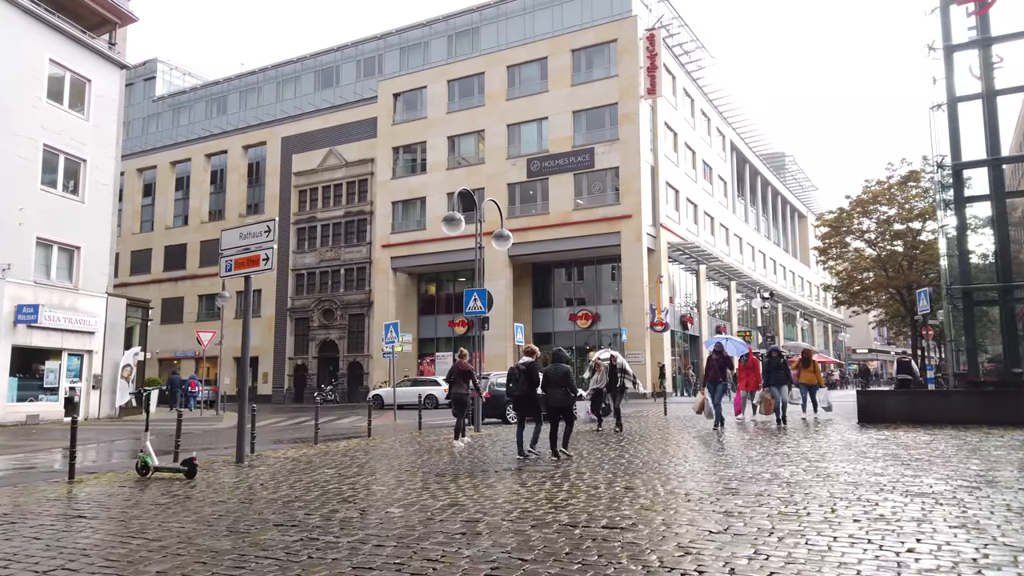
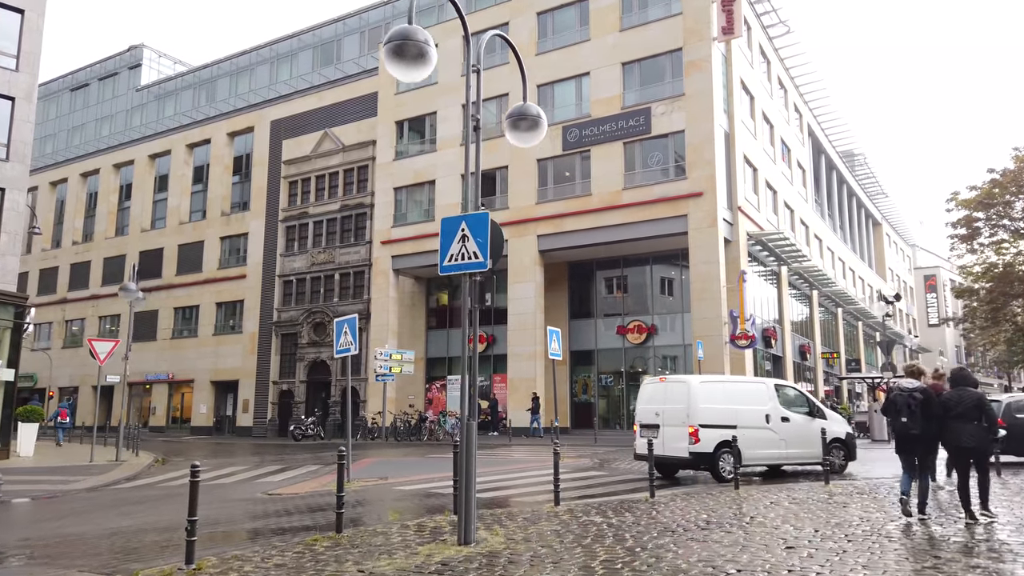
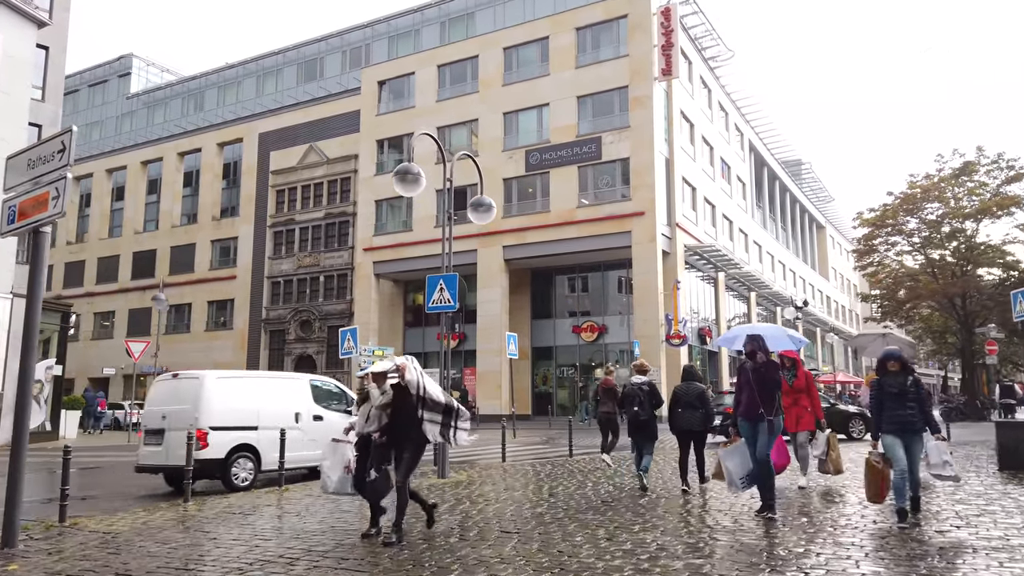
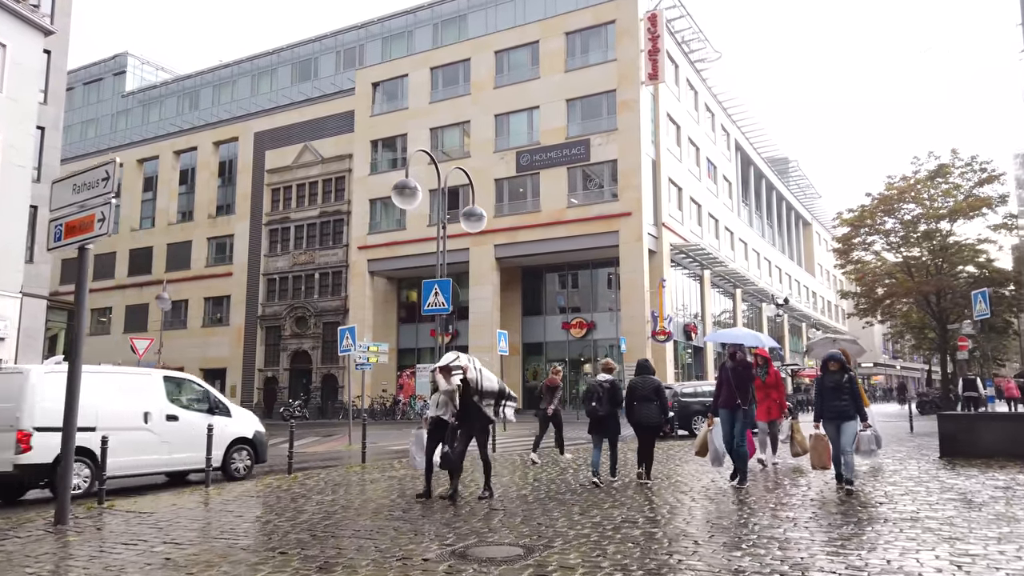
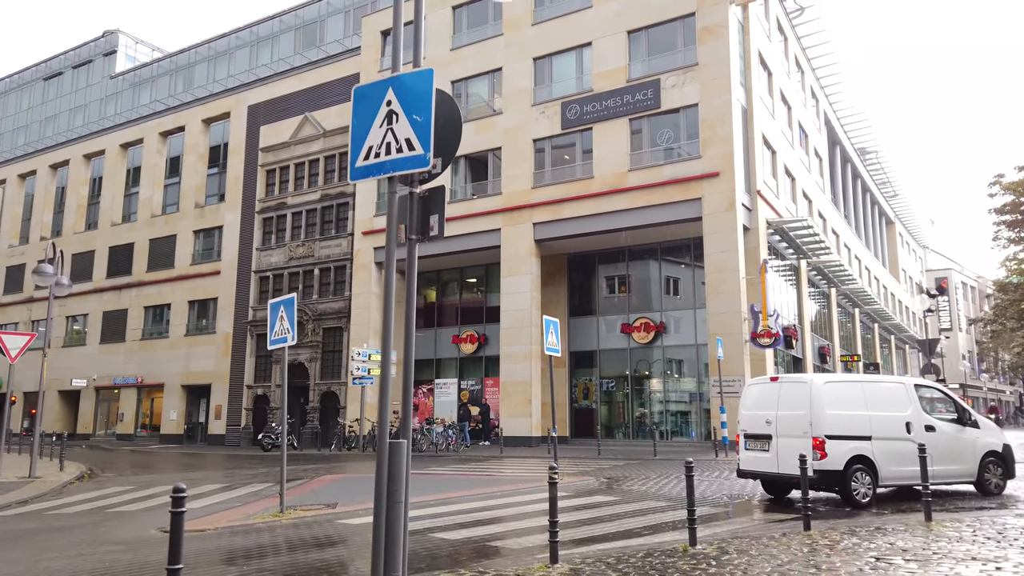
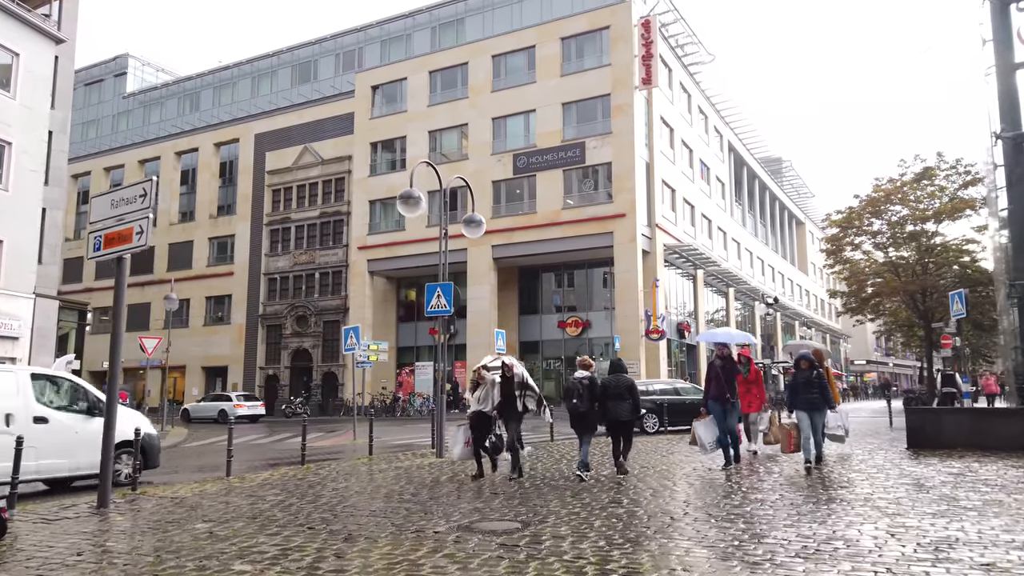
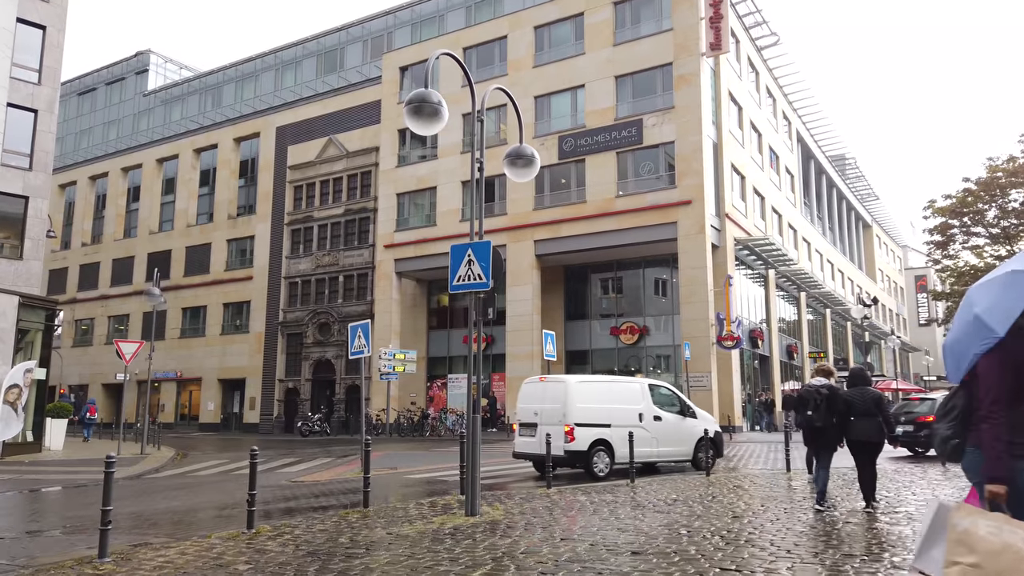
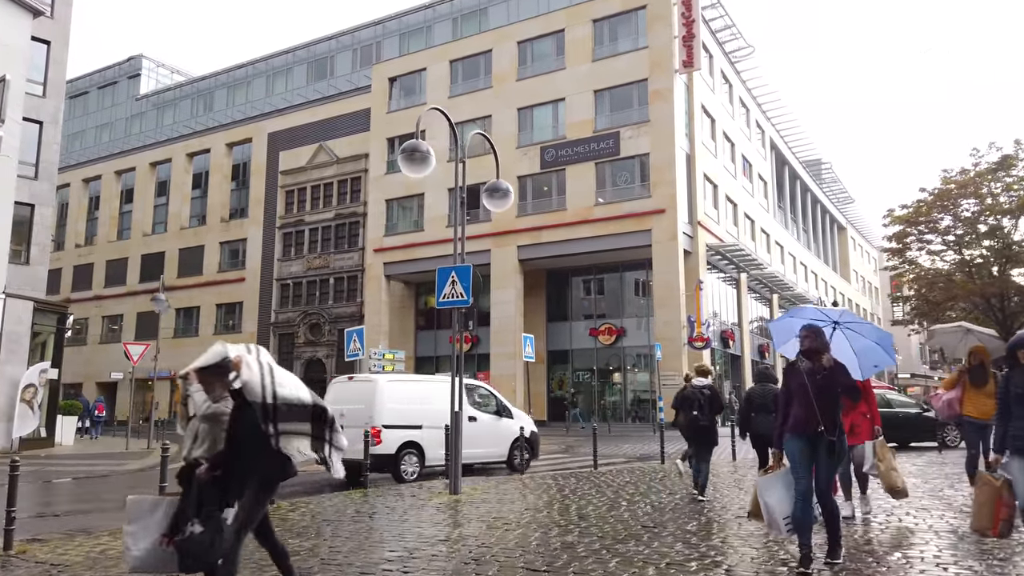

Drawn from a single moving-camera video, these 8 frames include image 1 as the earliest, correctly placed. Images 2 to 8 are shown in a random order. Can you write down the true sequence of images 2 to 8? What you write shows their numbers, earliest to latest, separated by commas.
6, 4, 3, 8, 7, 2, 5
